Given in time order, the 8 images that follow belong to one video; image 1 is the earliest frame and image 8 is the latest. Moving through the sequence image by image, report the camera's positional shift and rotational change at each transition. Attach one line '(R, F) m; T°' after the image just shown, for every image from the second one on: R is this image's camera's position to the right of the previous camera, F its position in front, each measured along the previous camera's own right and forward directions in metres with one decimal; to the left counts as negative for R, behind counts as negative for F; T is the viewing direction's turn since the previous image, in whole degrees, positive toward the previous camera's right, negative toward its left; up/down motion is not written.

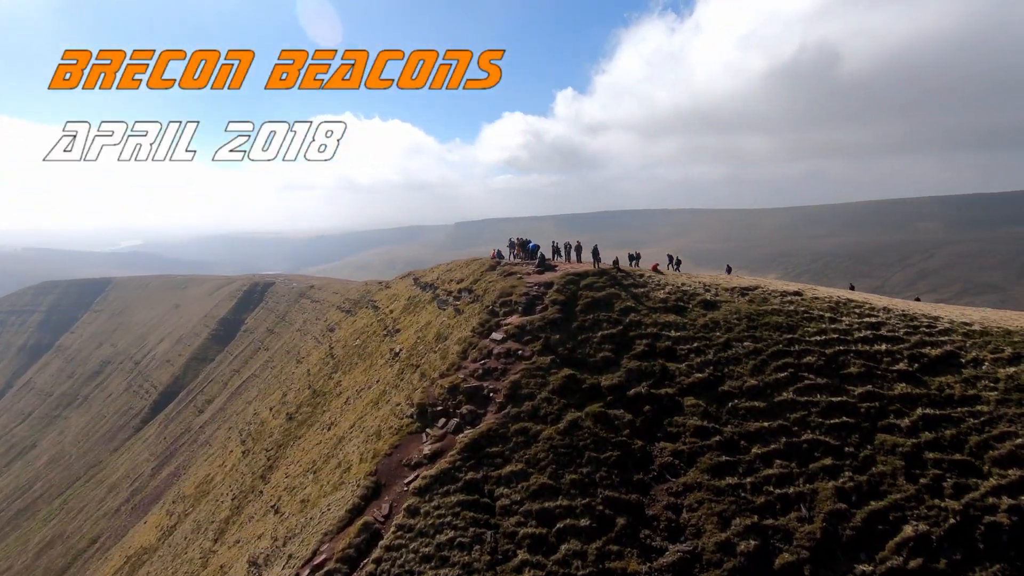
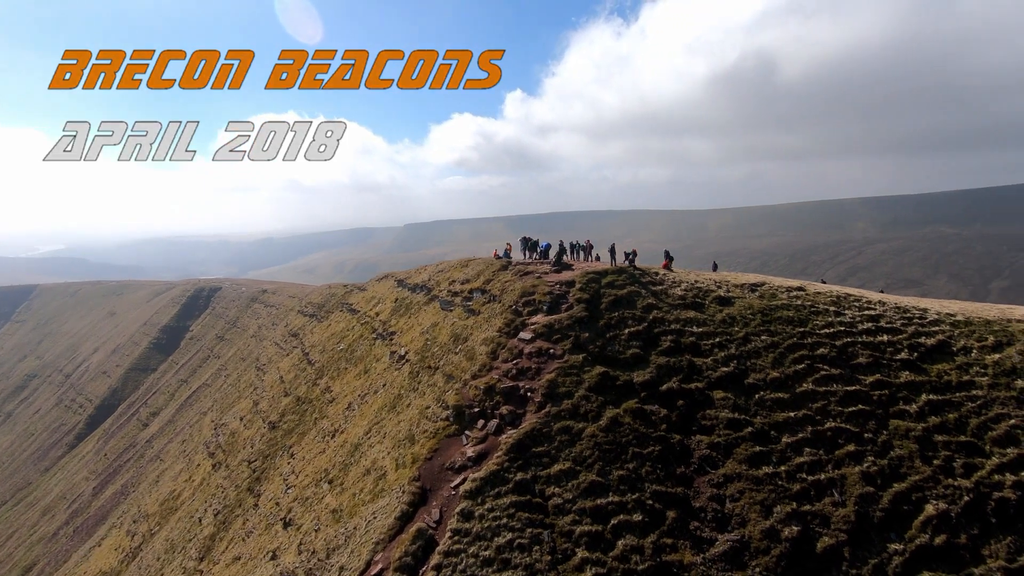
(-3.7, +0.3) m; +5°
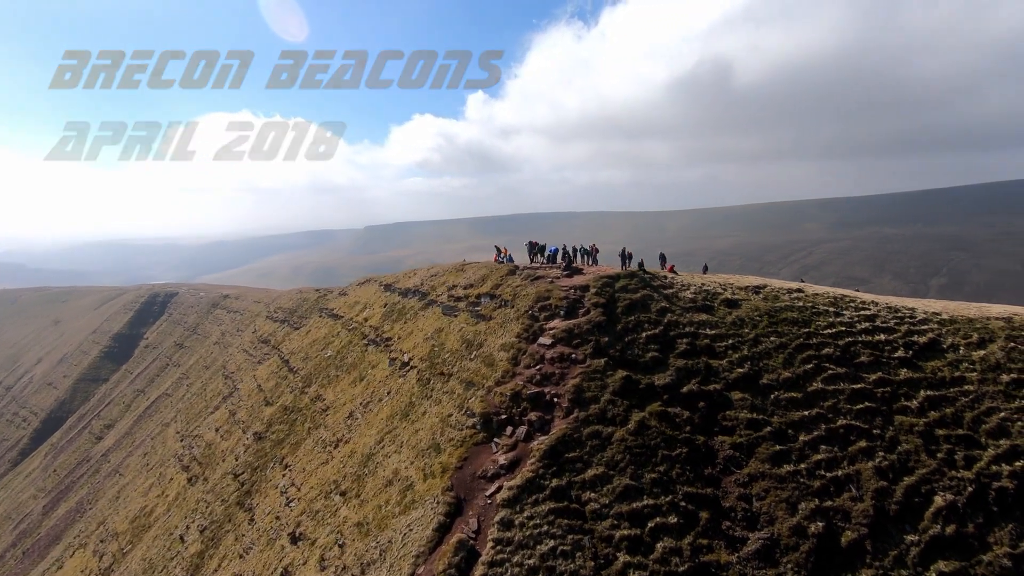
(-2.7, +0.2) m; +4°
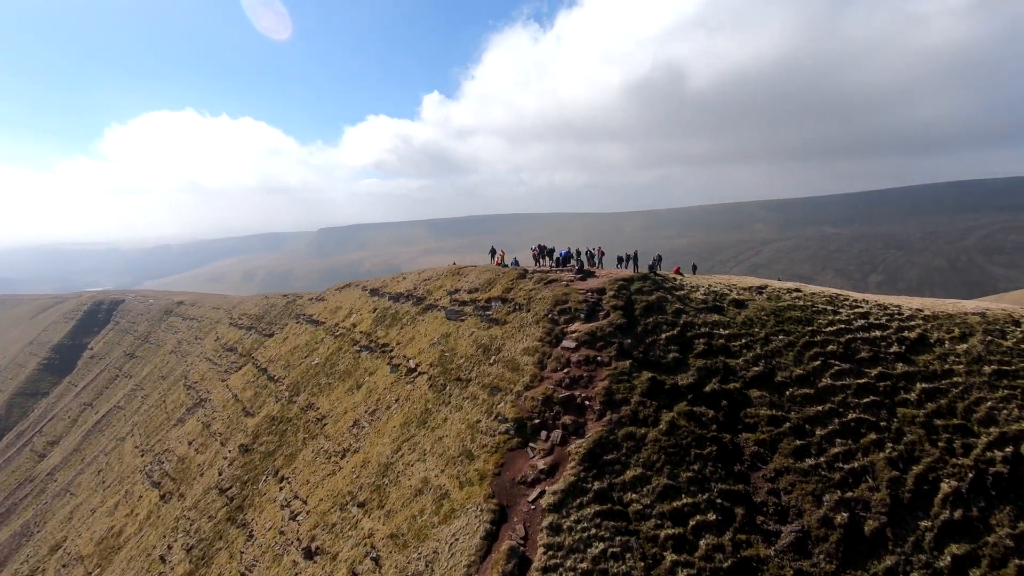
(-3.1, +0.2) m; +4°
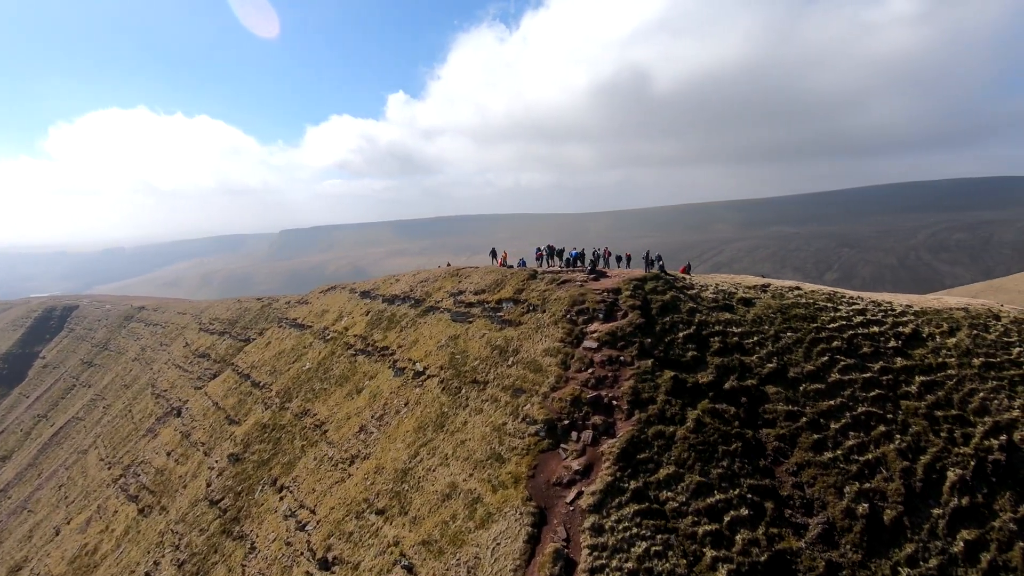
(-2.6, +0.2) m; +3°
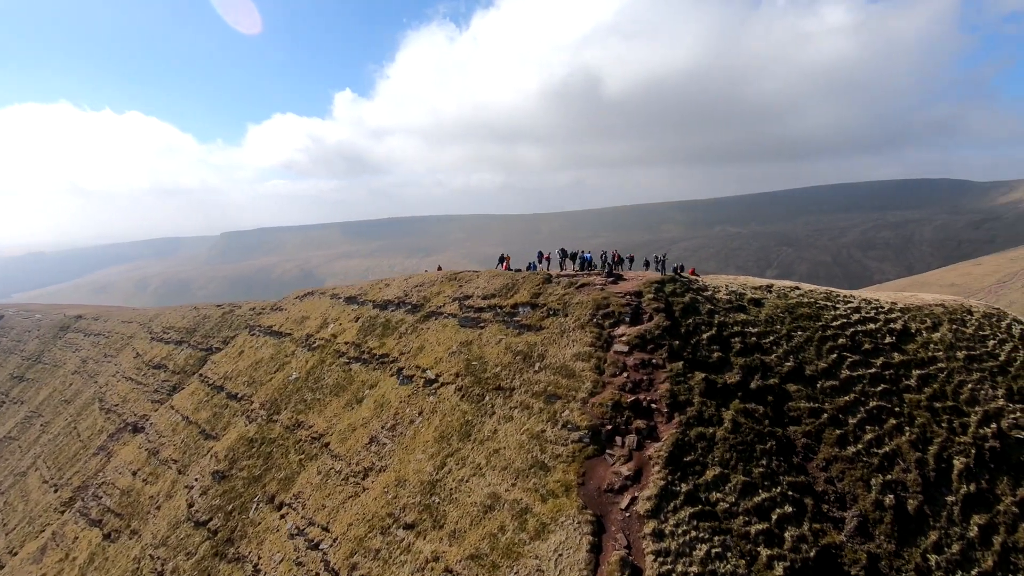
(-3.8, +0.6) m; +5°
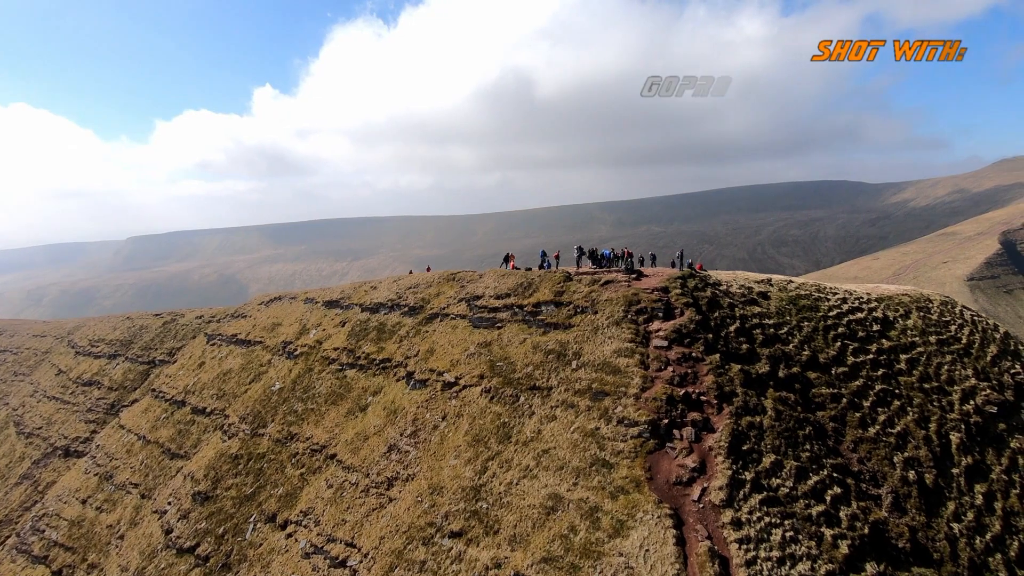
(-5.2, +0.7) m; +7°
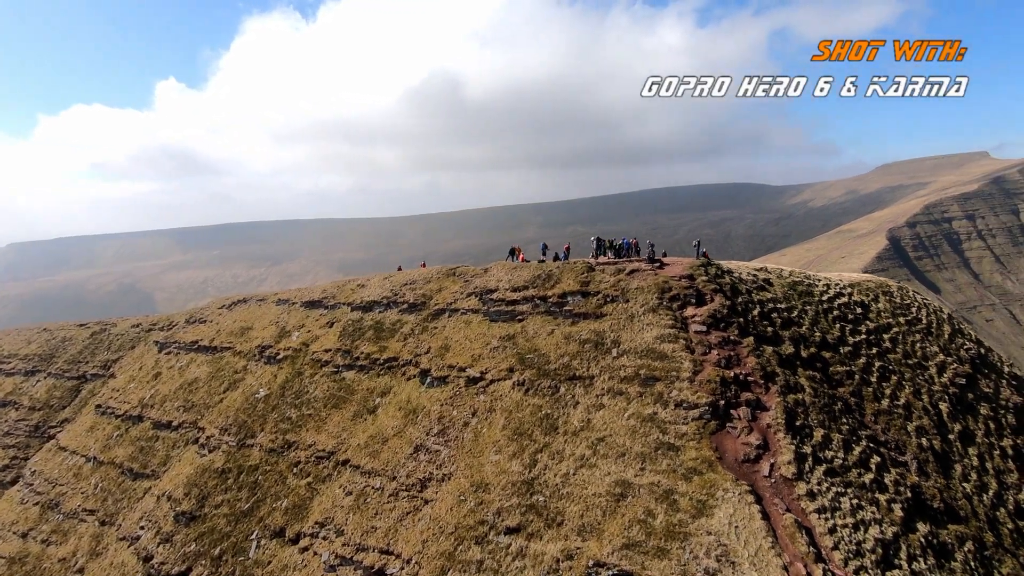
(-5.7, +0.8) m; +8°
